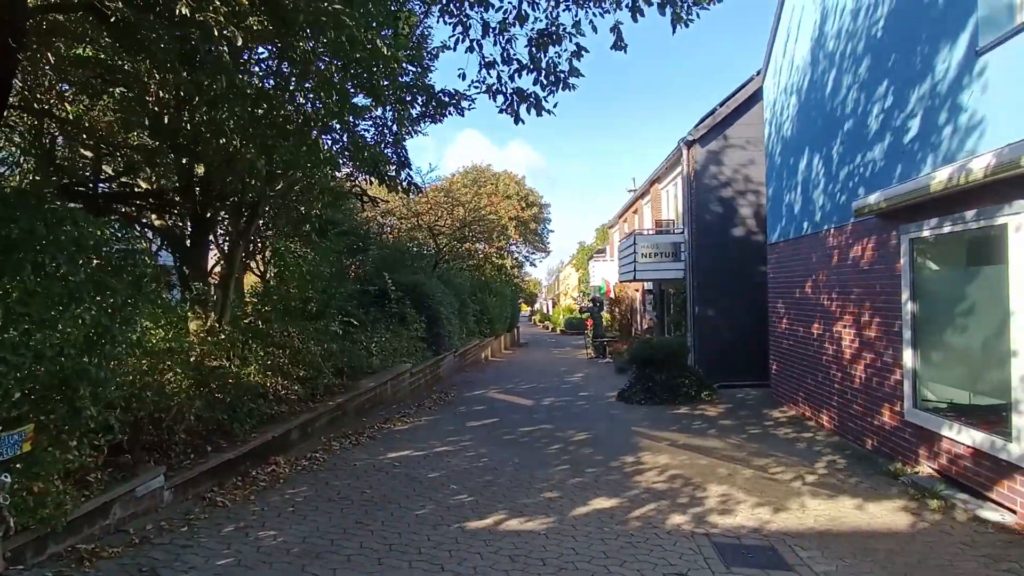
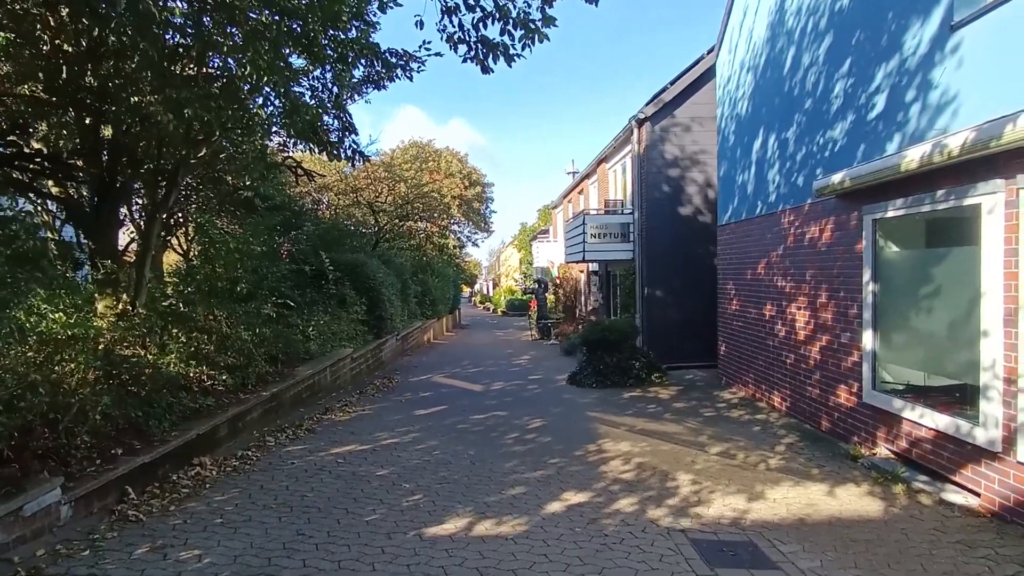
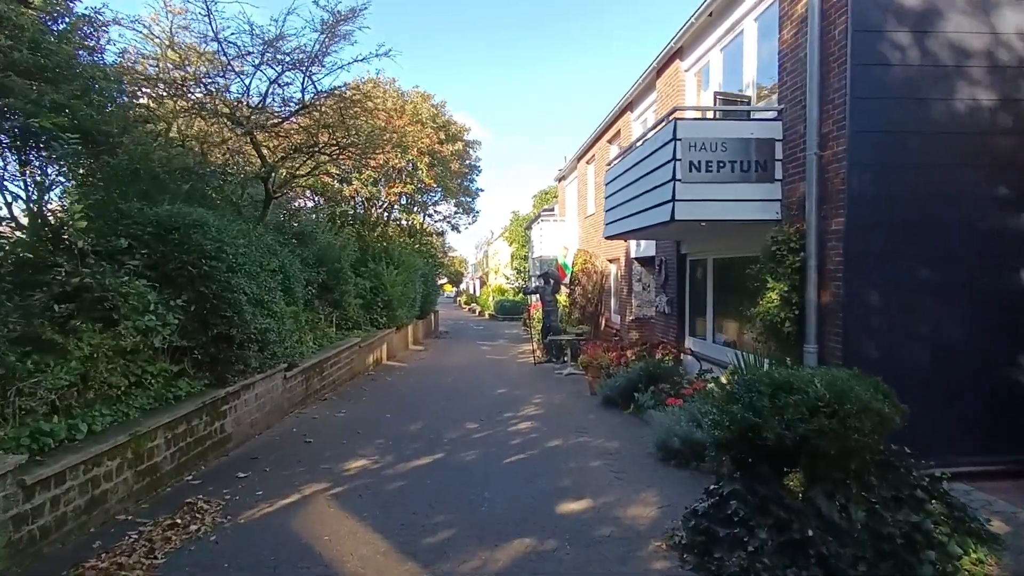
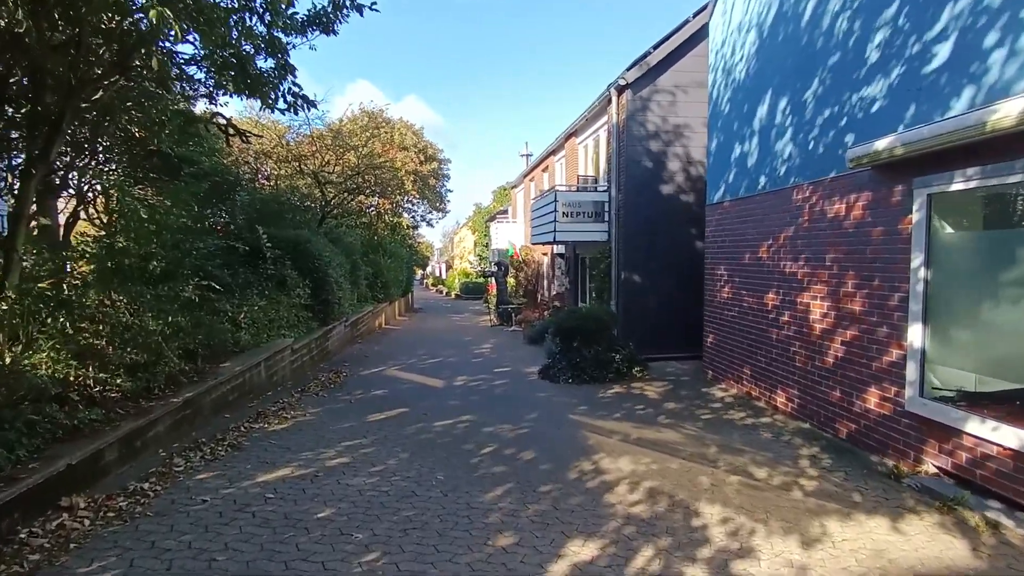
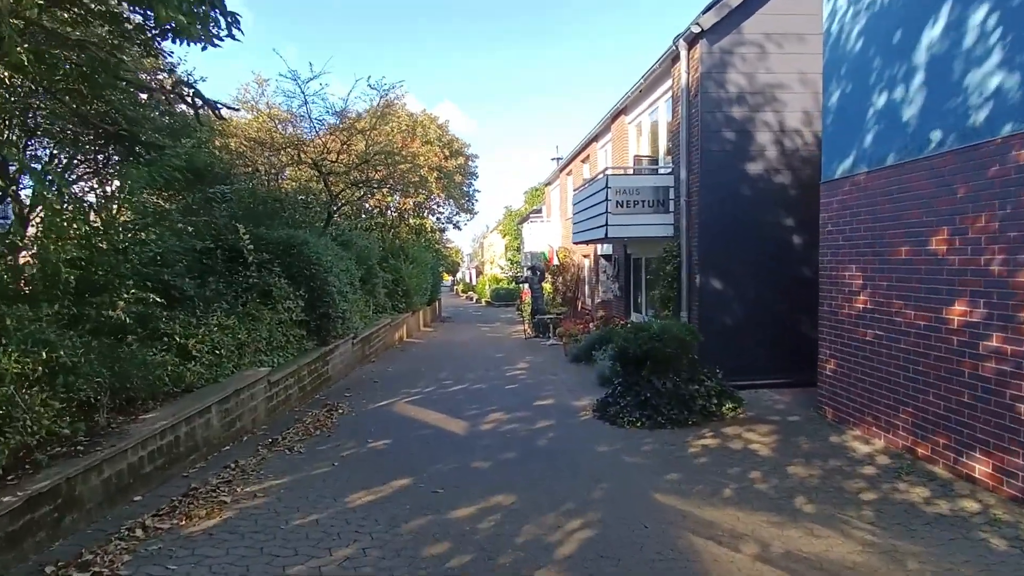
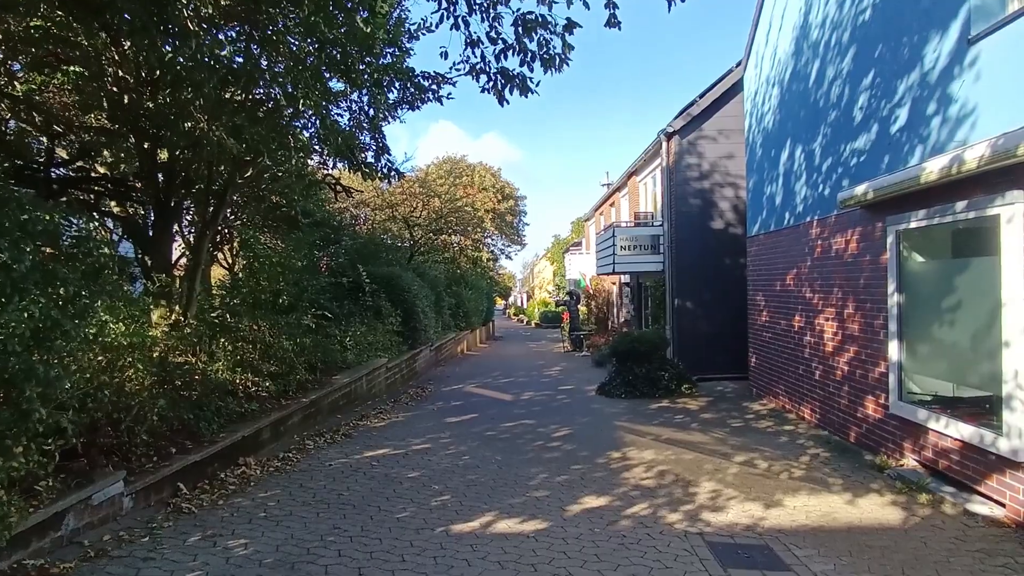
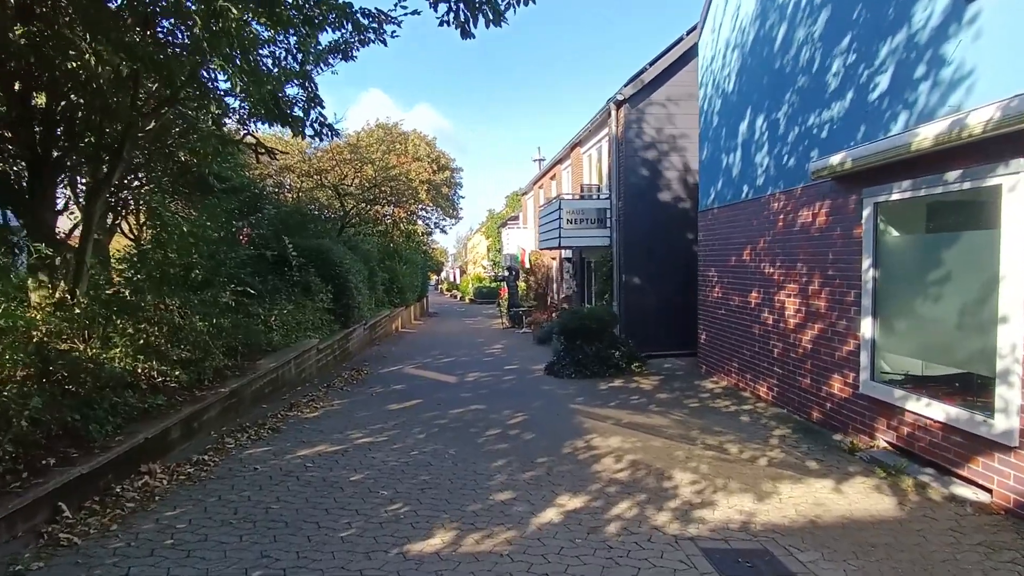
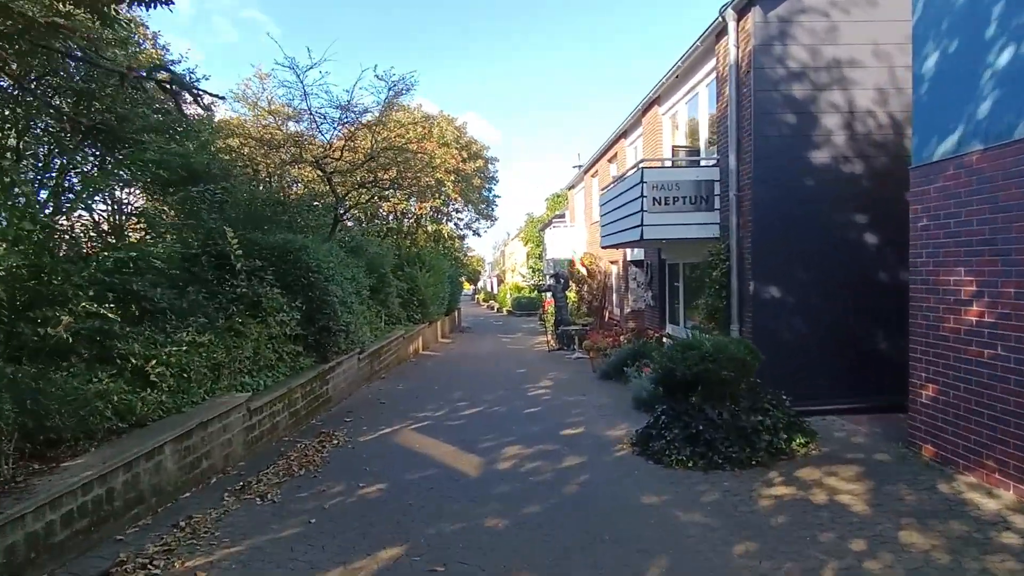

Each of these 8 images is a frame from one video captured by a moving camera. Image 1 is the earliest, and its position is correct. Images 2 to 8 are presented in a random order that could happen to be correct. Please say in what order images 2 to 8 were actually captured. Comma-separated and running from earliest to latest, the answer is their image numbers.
6, 2, 7, 4, 5, 8, 3
